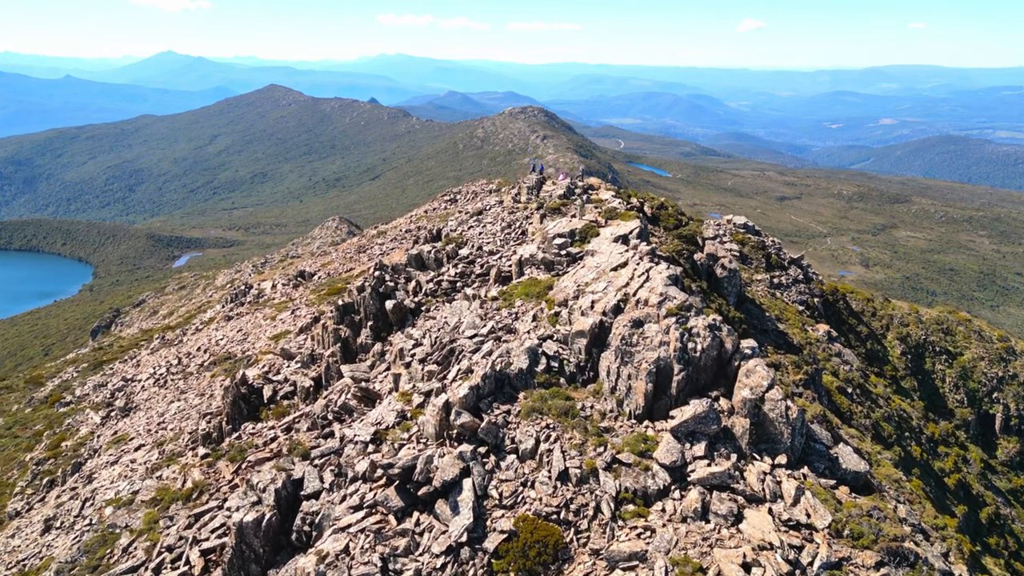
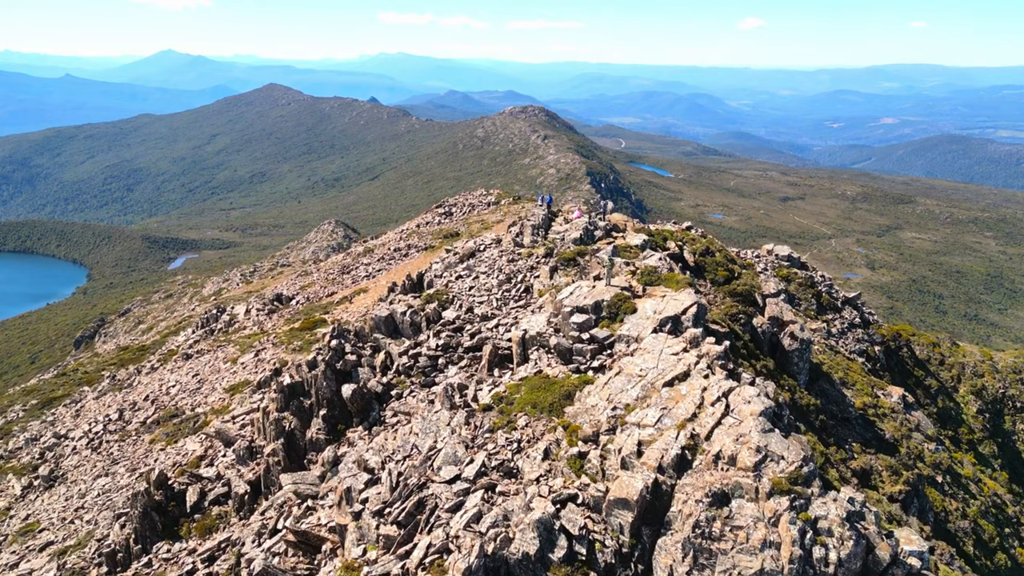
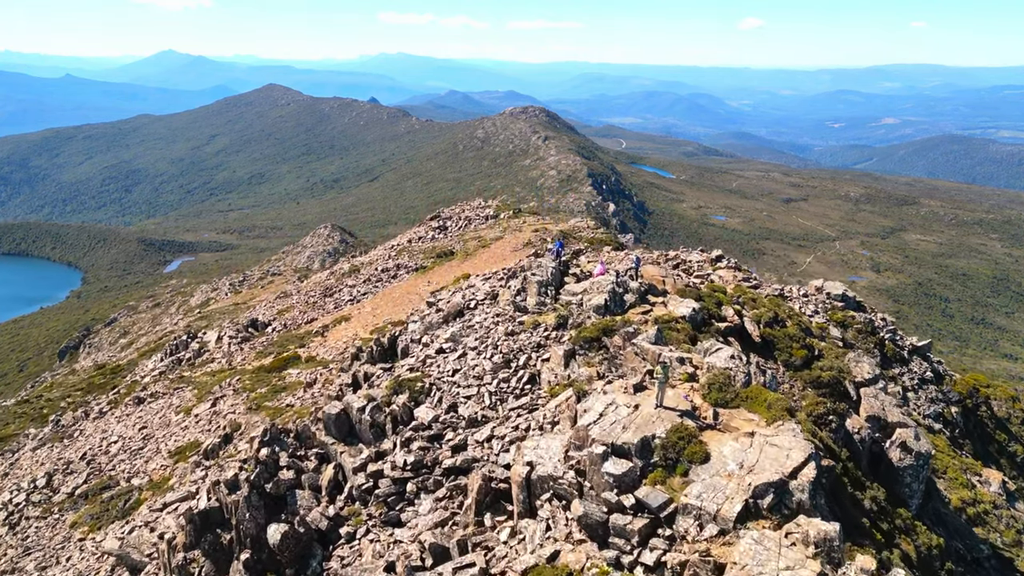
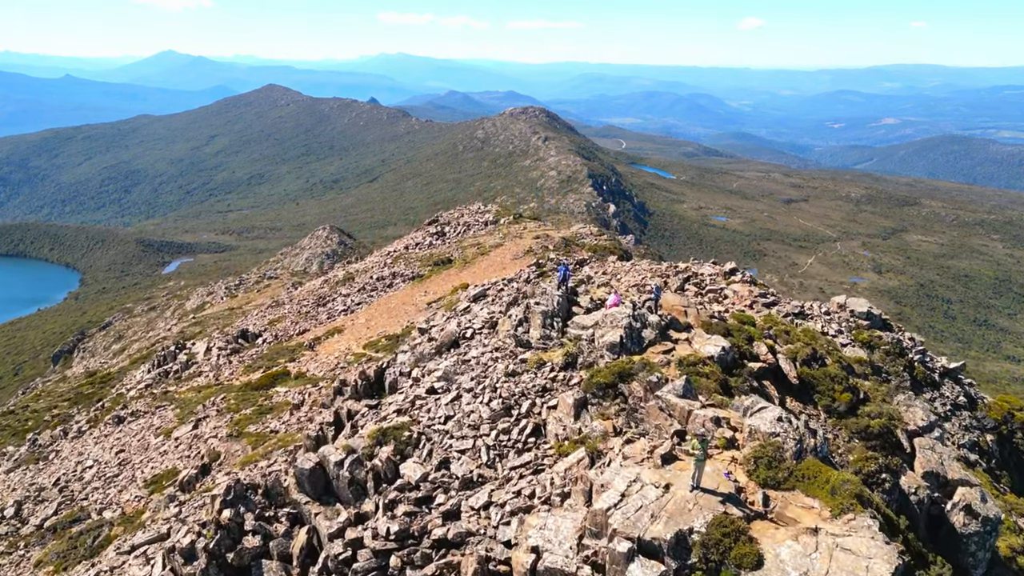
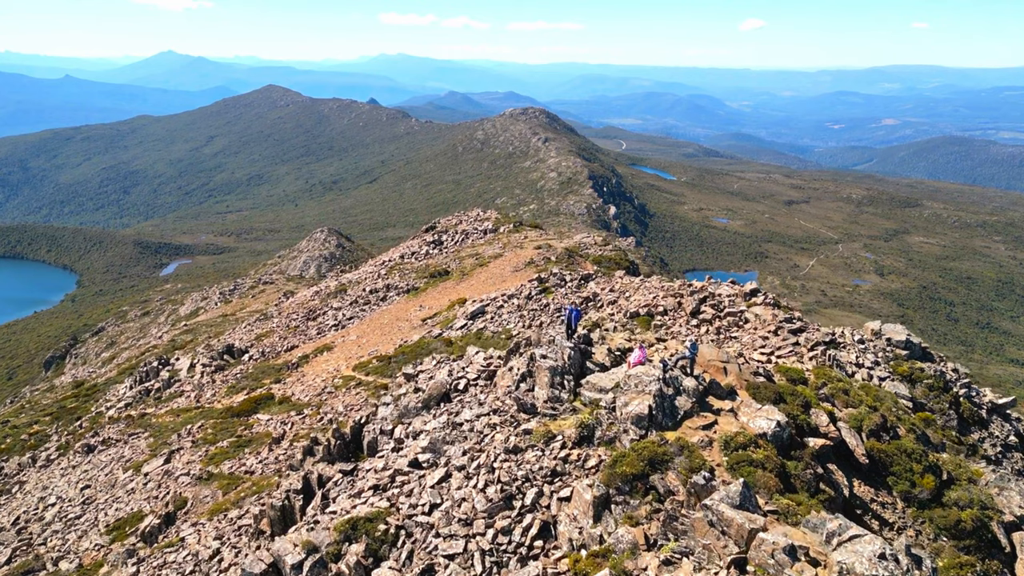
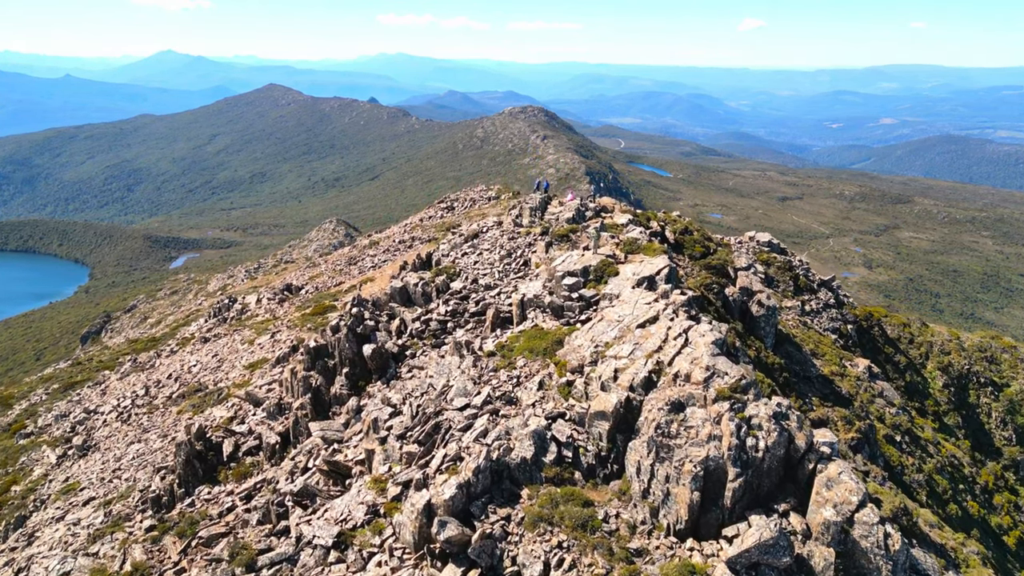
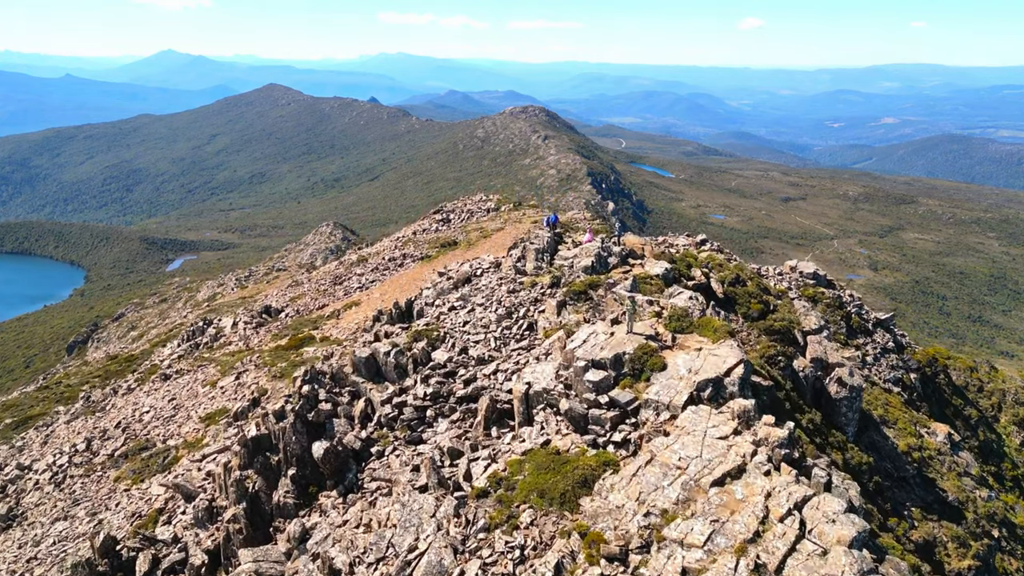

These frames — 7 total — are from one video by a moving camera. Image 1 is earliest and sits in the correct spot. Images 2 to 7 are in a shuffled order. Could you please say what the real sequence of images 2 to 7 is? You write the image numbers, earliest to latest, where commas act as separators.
6, 2, 7, 3, 4, 5
